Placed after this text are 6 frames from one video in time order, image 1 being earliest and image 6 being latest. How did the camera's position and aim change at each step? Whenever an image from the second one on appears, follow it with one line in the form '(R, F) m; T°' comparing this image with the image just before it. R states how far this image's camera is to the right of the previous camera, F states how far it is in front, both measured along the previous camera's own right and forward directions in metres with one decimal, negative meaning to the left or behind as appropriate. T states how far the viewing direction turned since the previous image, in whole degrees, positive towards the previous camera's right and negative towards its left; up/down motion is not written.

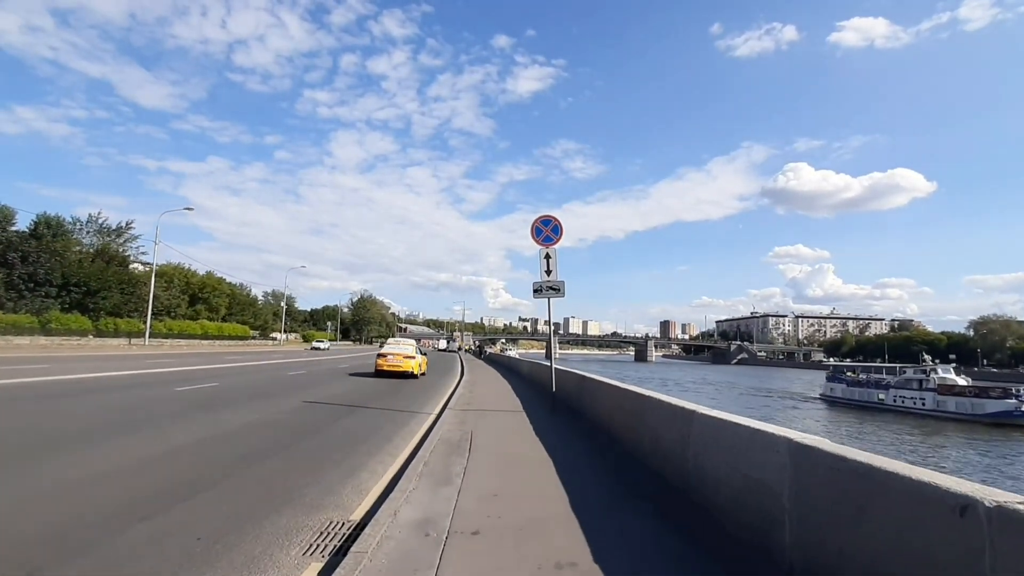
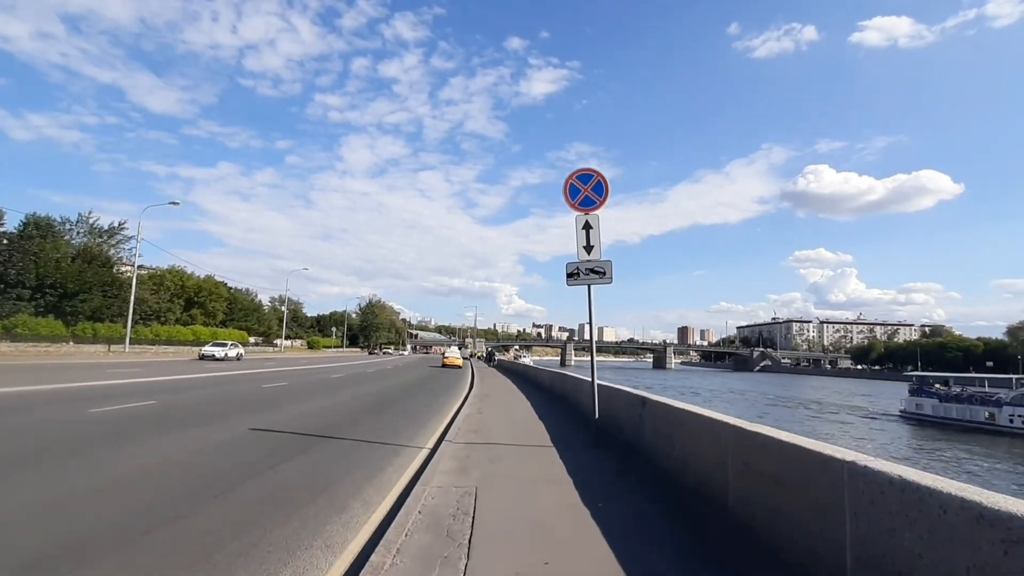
(-0.1, +3.1) m; -1°
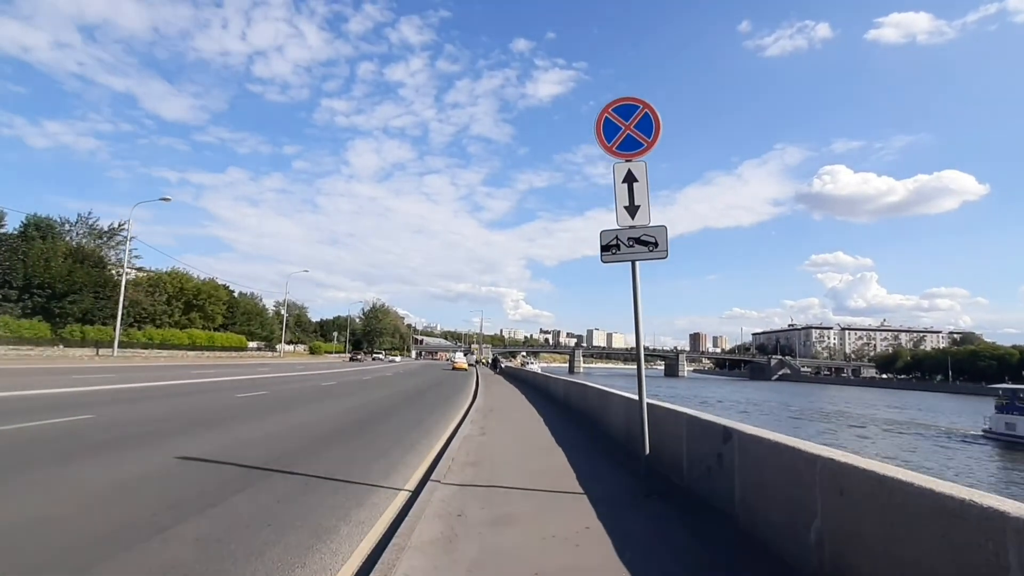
(0.0, +2.3) m; -1°
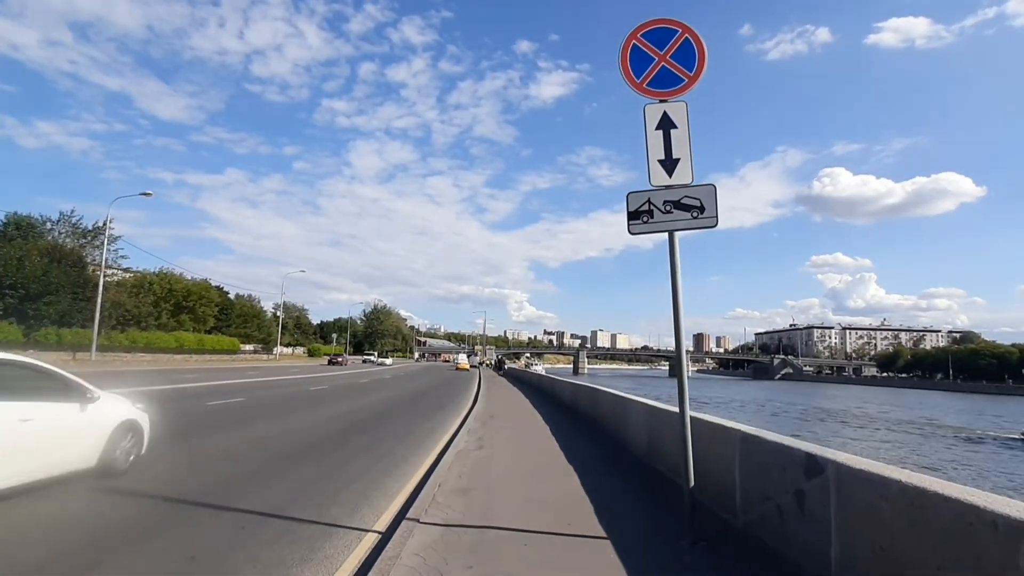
(0.0, +0.4) m; 0°
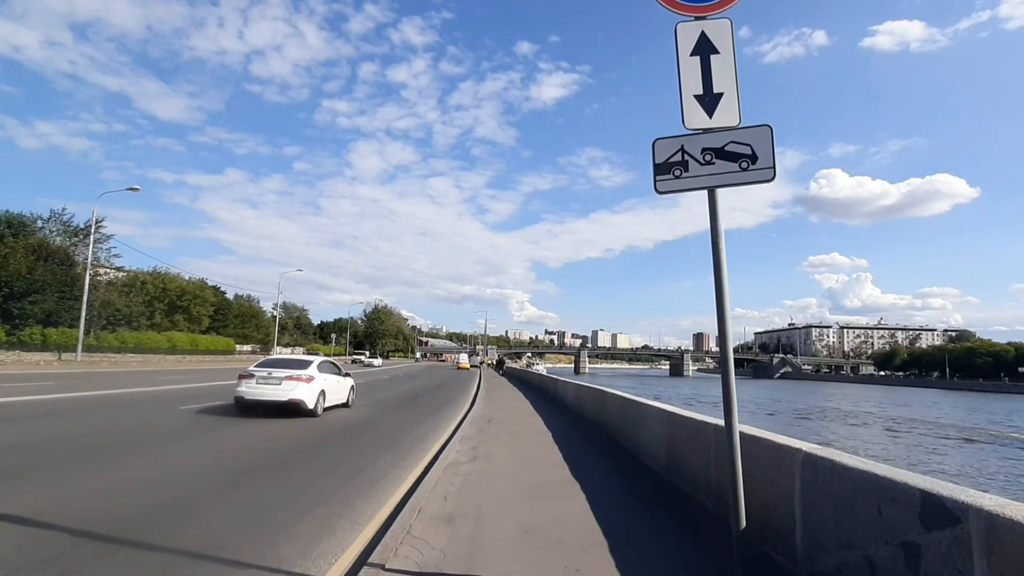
(0.0, -0.7) m; 0°
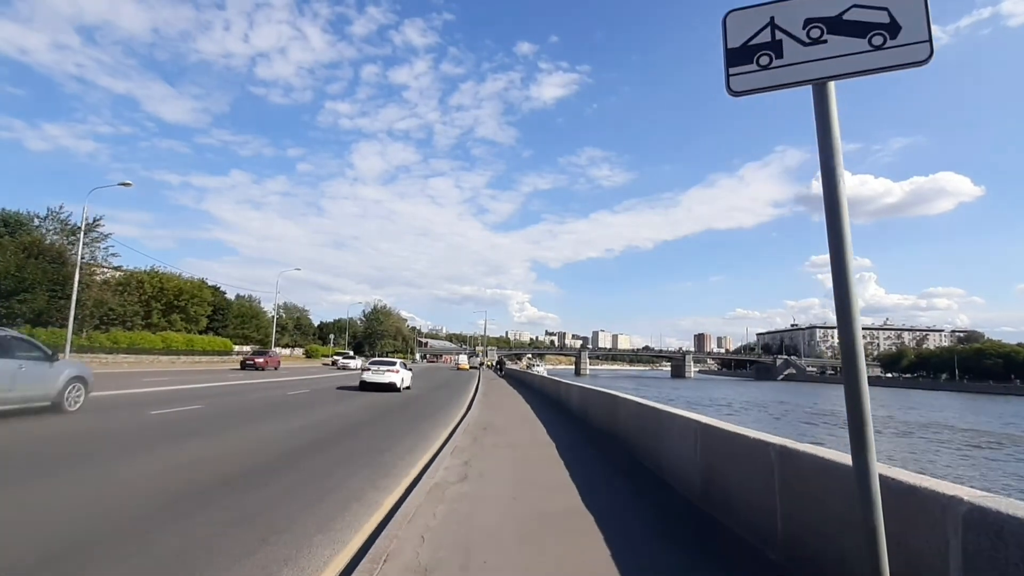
(0.0, +1.0) m; 0°
